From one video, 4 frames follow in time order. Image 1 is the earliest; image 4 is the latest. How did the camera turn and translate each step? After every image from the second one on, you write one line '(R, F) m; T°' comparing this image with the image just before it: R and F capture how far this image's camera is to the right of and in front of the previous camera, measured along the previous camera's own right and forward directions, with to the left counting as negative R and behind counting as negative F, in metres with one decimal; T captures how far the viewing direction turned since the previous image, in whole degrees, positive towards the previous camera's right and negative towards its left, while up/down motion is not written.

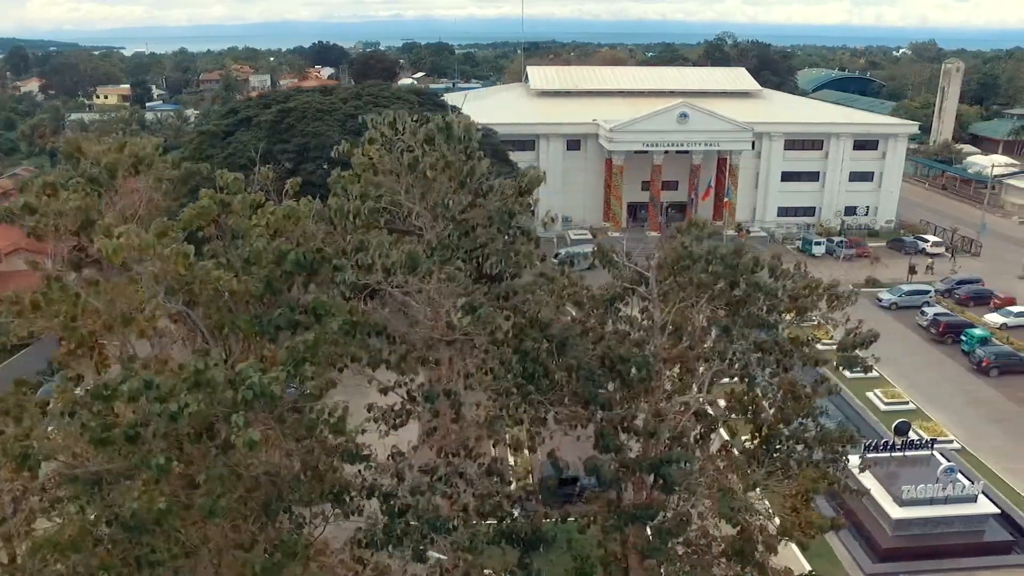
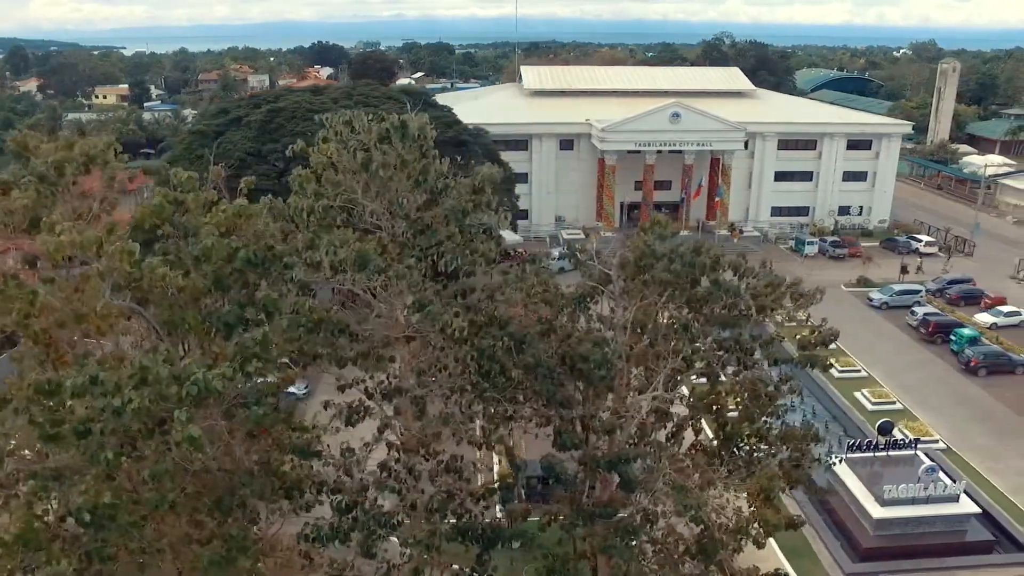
(+0.7, 0.0) m; 0°
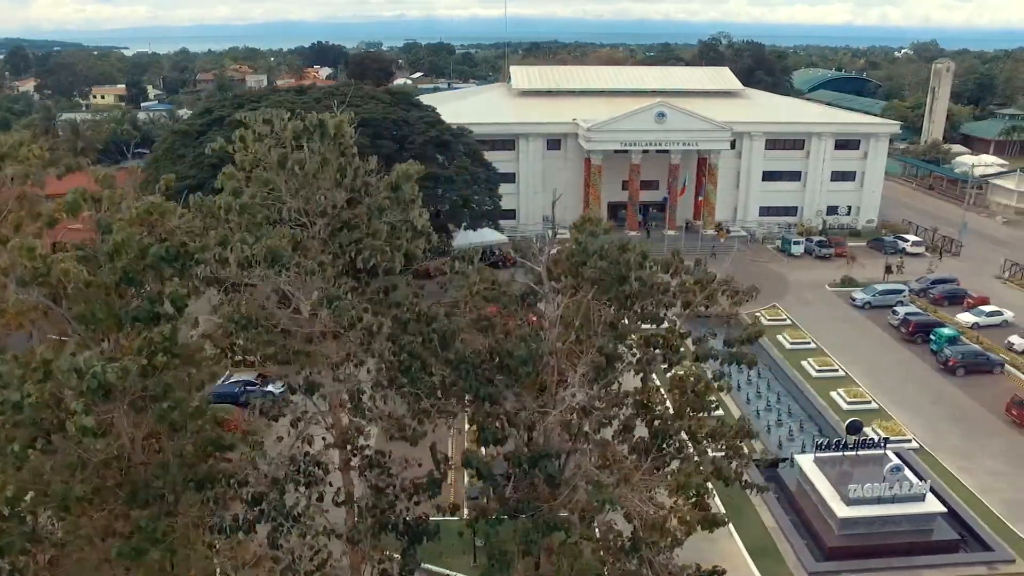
(+1.2, -0.1) m; 0°
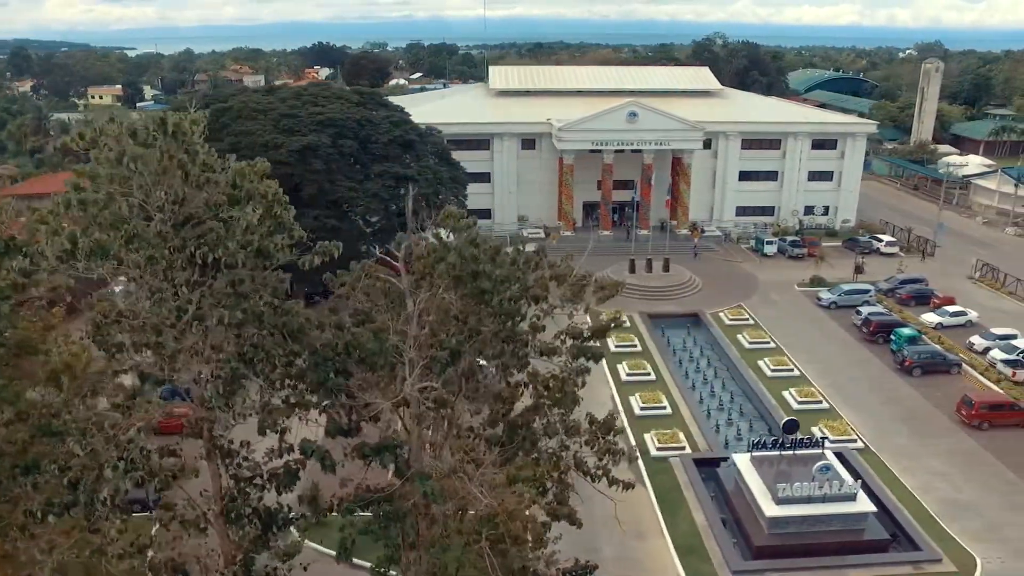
(+2.6, -0.1) m; -1°
